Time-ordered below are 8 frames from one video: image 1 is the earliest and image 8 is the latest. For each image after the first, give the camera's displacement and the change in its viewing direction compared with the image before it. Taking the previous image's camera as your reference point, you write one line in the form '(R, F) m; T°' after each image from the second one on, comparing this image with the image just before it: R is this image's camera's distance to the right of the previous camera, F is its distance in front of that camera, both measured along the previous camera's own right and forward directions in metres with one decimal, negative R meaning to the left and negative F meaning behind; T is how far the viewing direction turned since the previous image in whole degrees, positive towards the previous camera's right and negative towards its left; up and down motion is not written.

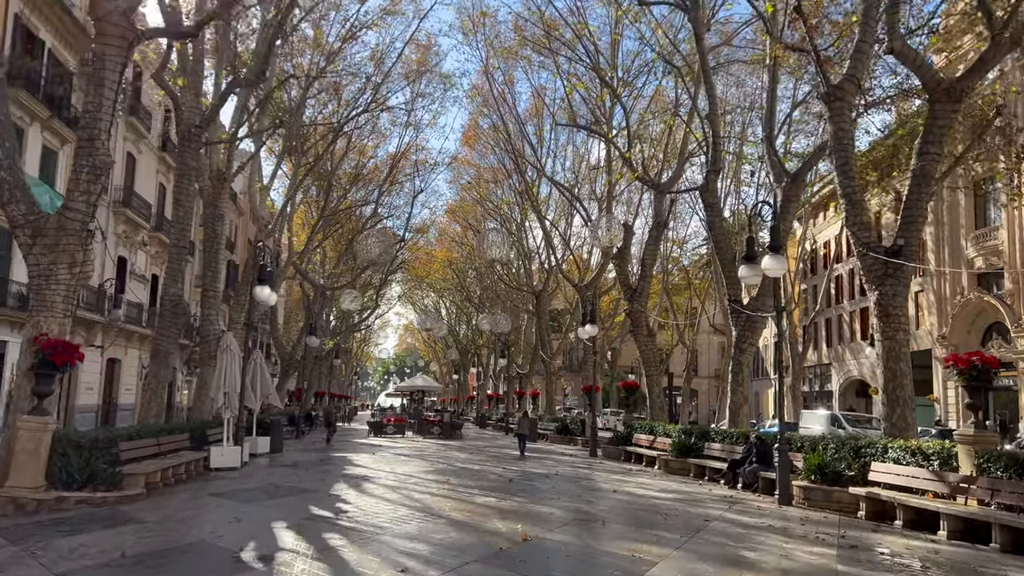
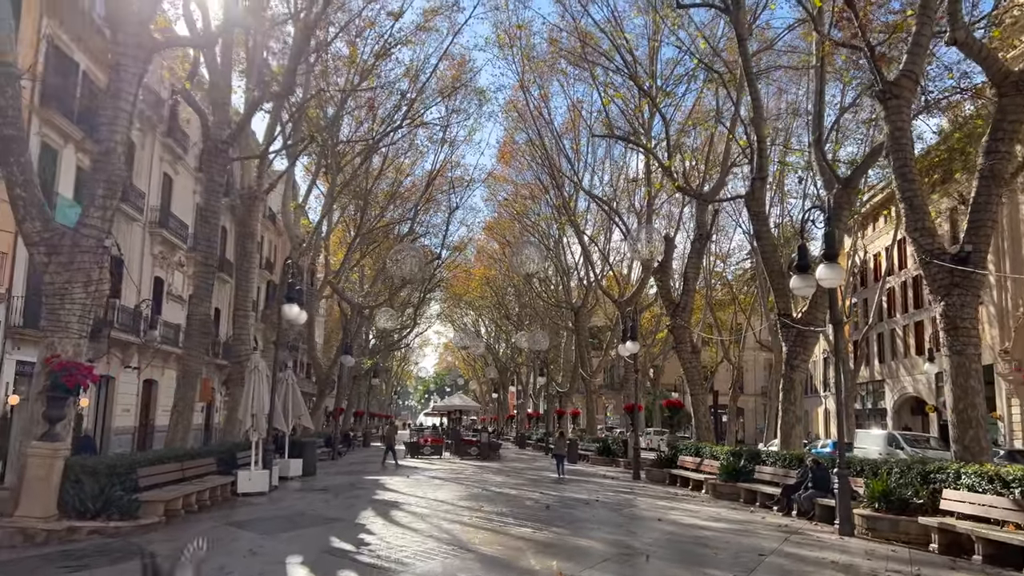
(+0.1, +0.5) m; -3°
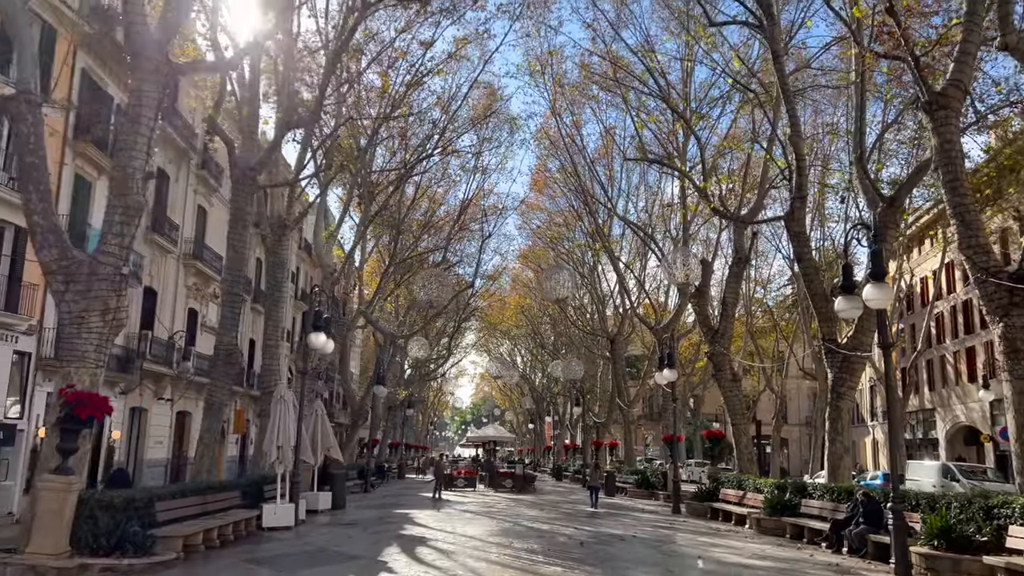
(+0.1, +0.3) m; -3°
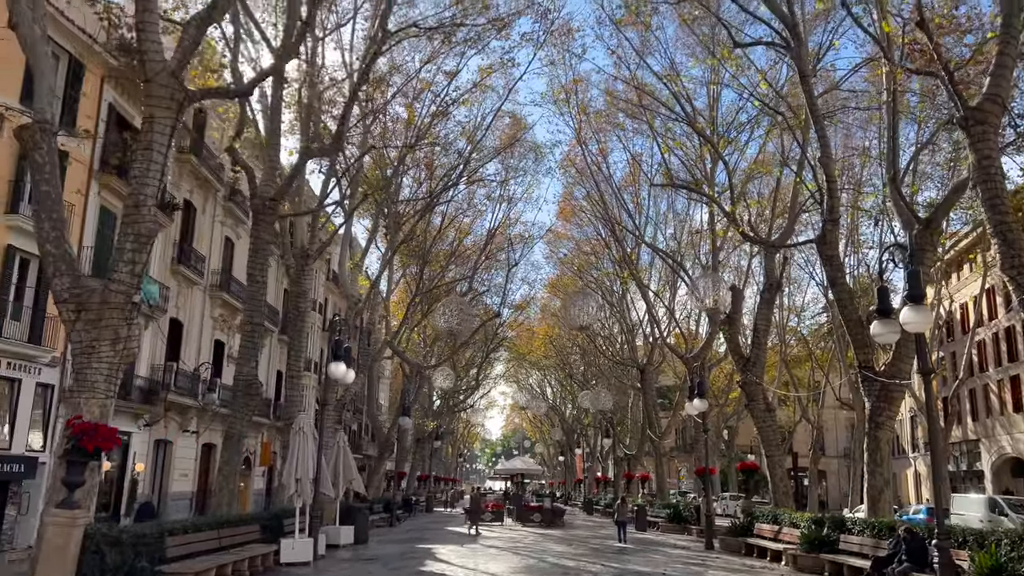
(+0.1, +0.2) m; -2°
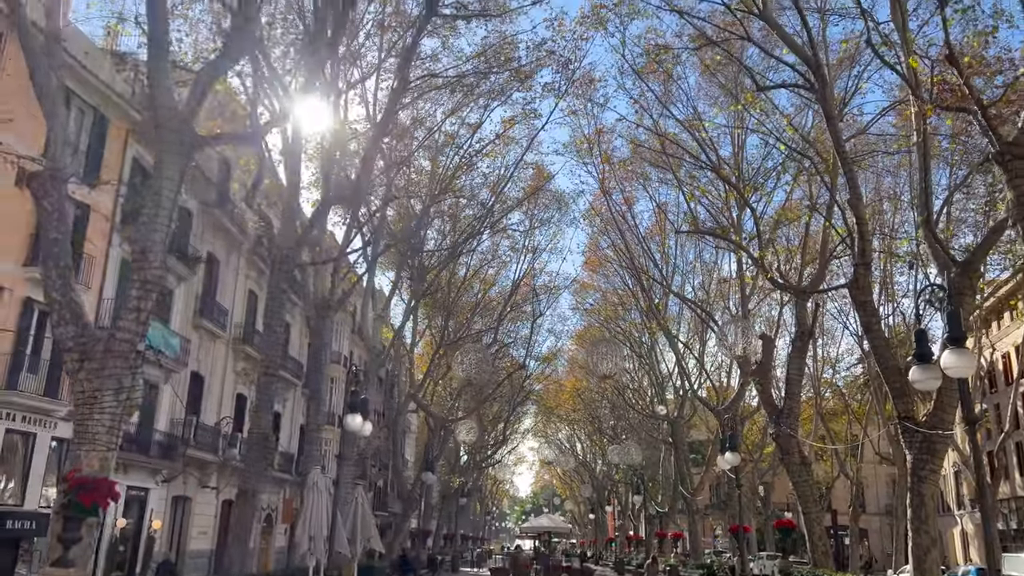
(+0.1, +0.3) m; -2°
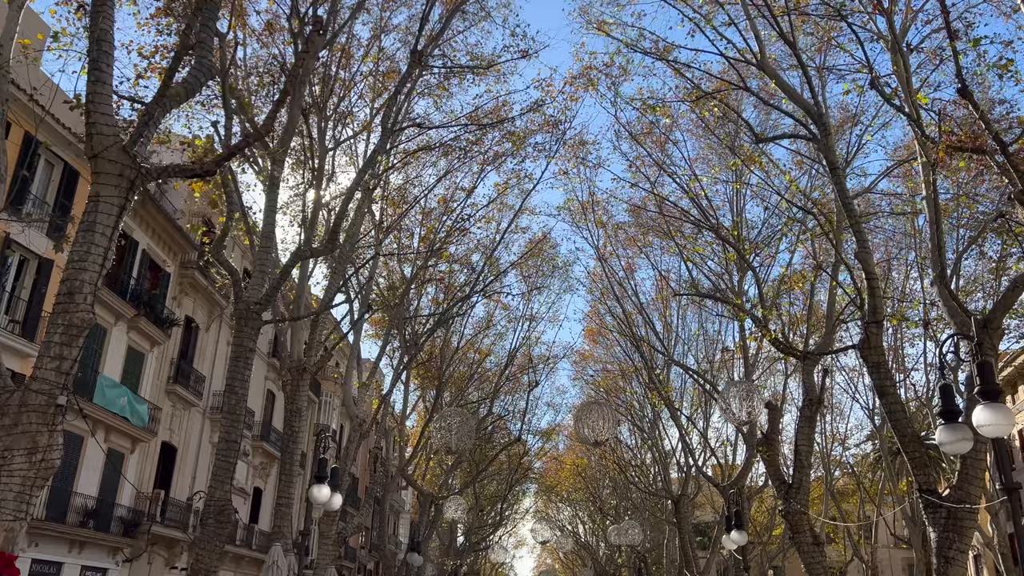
(+0.2, +0.8) m; 0°
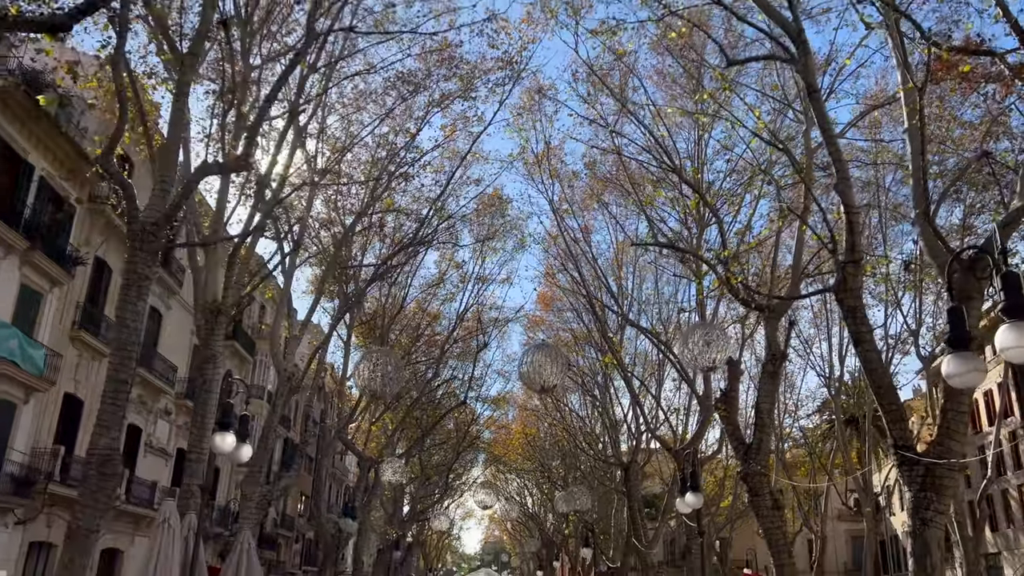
(+0.2, +1.2) m; +3°
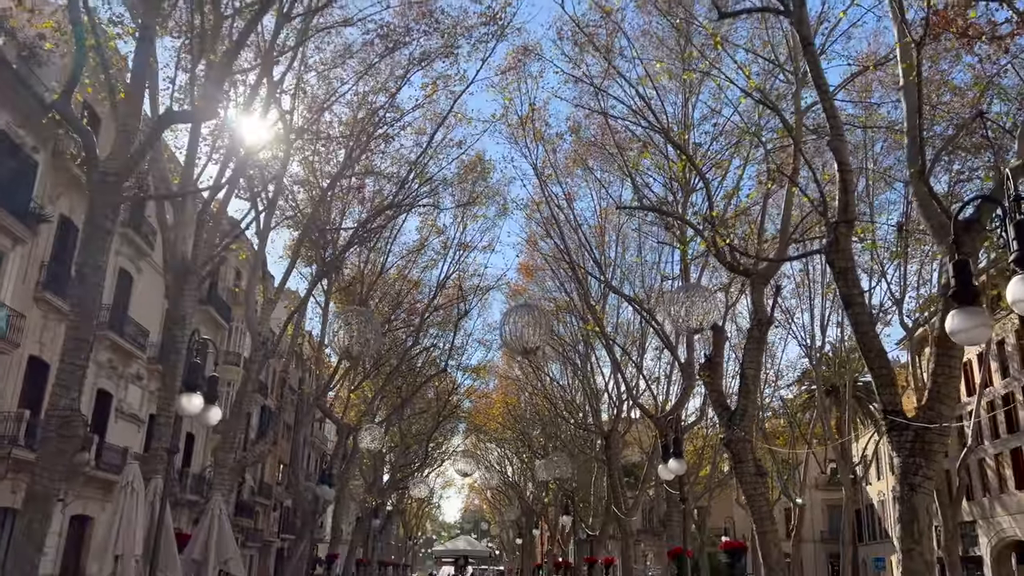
(0.0, +0.3) m; +1°
